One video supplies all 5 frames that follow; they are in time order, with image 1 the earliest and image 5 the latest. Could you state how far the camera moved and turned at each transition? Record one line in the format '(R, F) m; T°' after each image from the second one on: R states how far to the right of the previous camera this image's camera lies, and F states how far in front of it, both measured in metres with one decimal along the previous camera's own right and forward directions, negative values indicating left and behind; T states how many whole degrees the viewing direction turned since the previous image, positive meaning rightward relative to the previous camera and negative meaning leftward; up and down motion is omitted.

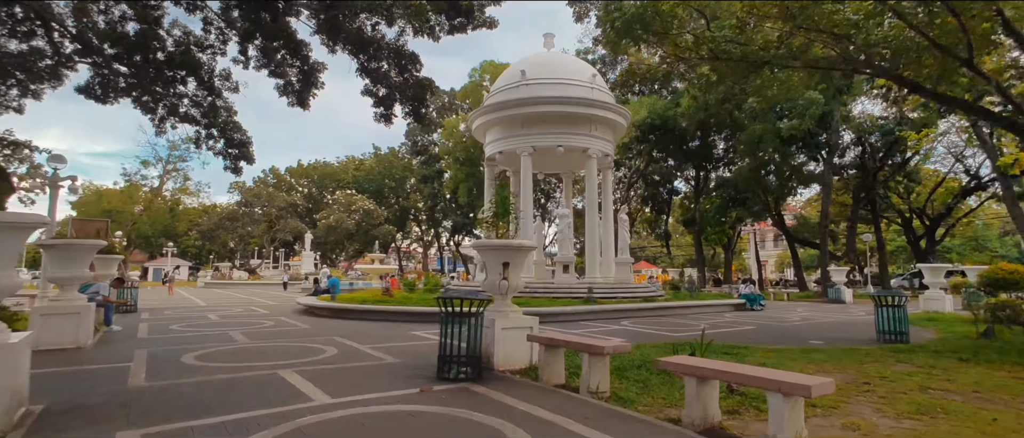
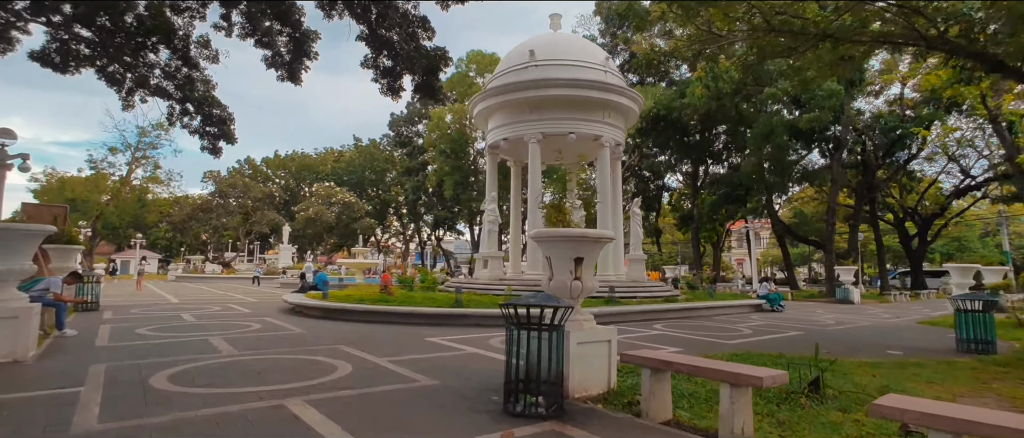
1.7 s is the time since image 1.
(-0.9, +1.5) m; +2°
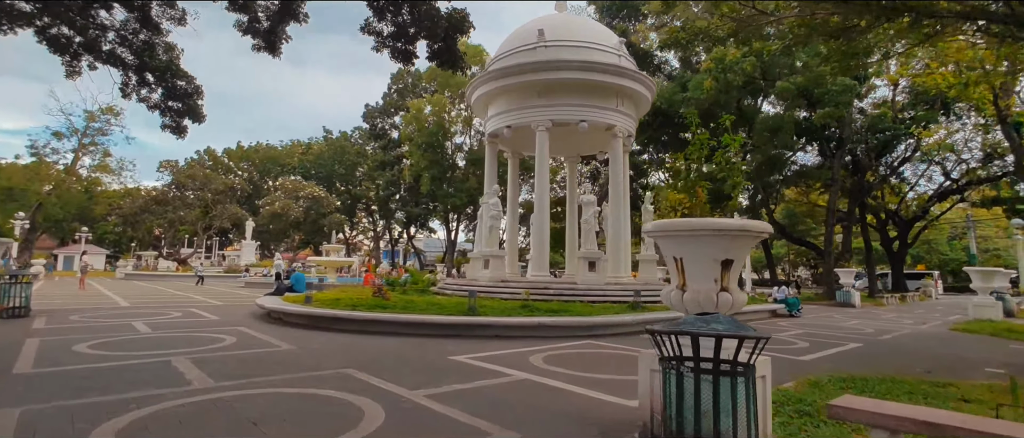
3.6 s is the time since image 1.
(-1.0, +1.6) m; +4°
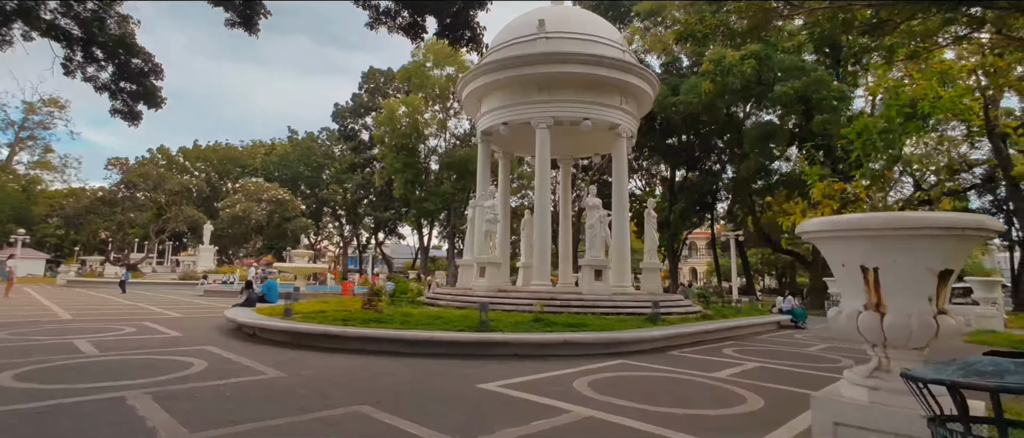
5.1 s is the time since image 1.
(-0.8, +1.2) m; +4°
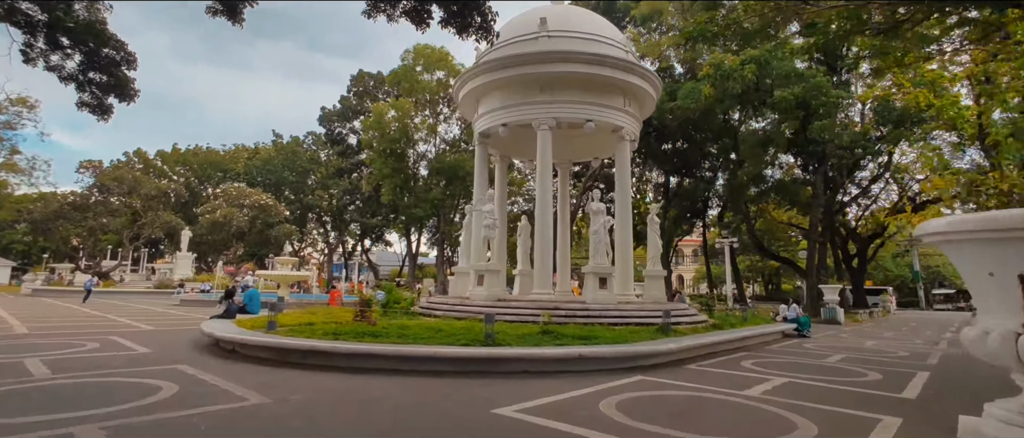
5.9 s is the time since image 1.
(-0.3, +0.7) m; +2°
